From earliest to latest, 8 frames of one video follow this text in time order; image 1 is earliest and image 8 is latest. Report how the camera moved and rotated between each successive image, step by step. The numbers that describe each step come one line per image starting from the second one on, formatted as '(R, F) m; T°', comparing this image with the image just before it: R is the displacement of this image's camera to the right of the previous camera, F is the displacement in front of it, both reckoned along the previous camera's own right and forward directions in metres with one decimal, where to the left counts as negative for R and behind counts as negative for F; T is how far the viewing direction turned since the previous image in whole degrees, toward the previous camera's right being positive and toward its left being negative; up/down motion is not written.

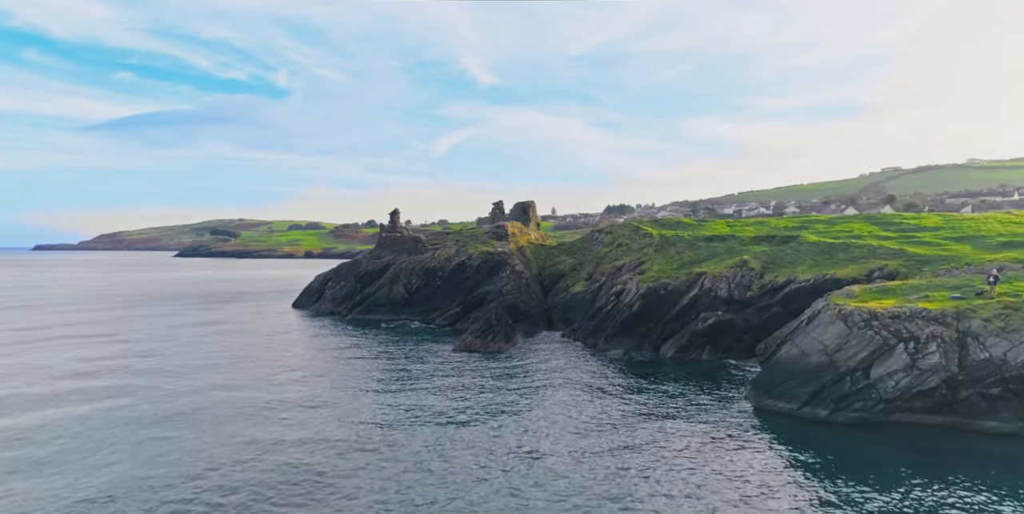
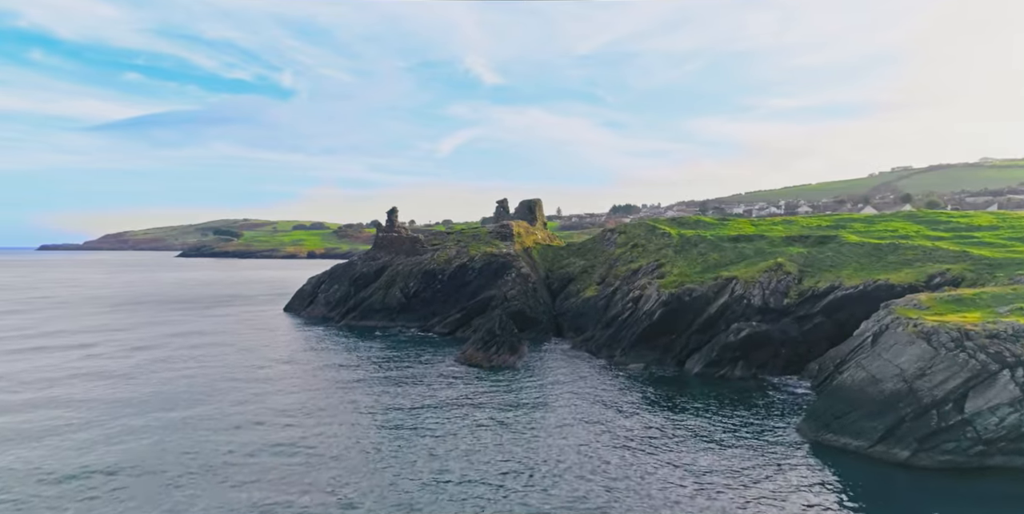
(-0.1, +8.1) m; 0°
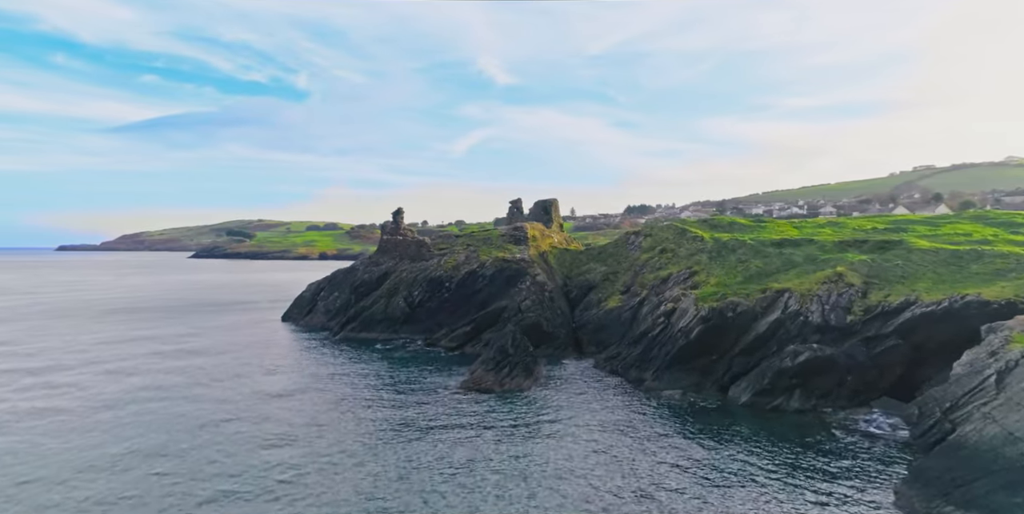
(-0.2, +9.0) m; -1°
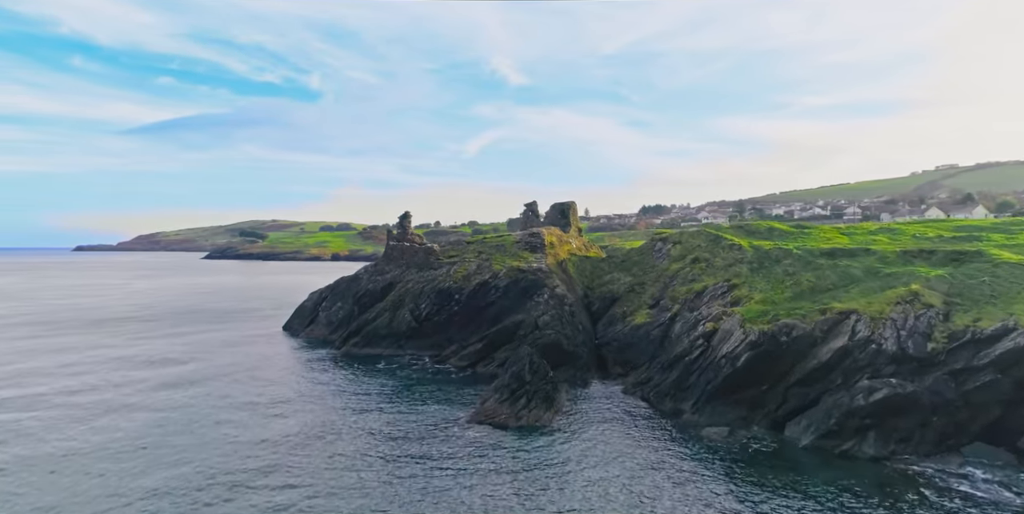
(-0.4, +7.8) m; -1°
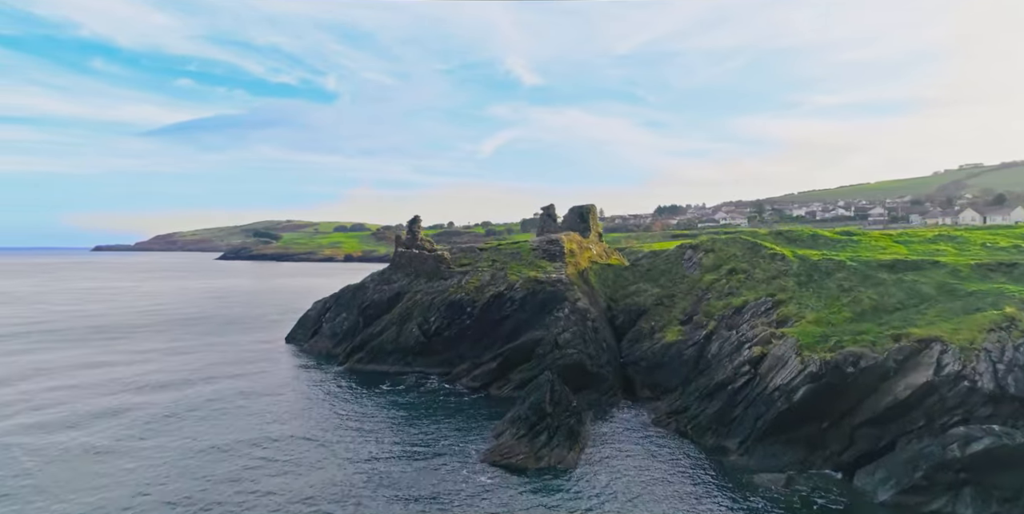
(-0.4, +6.9) m; -1°
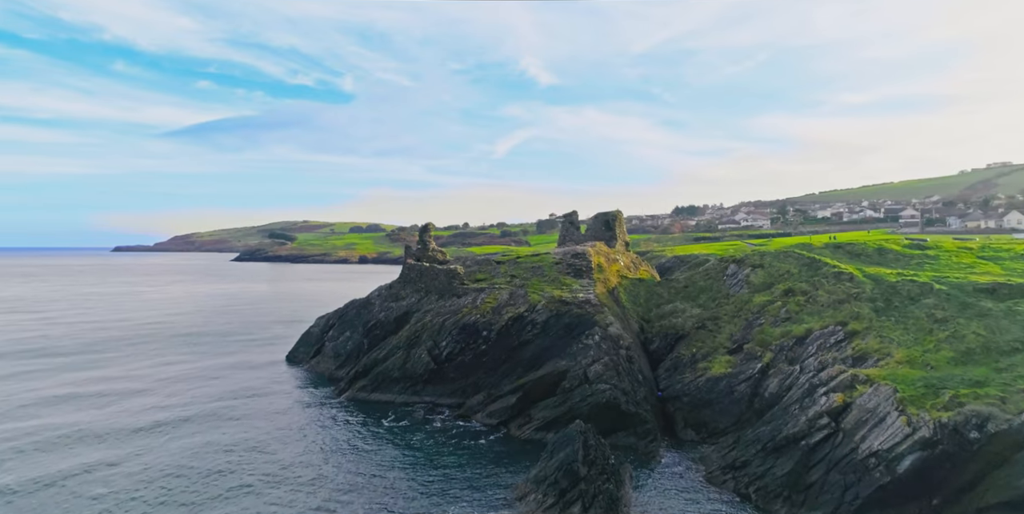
(-0.7, +8.8) m; -1°
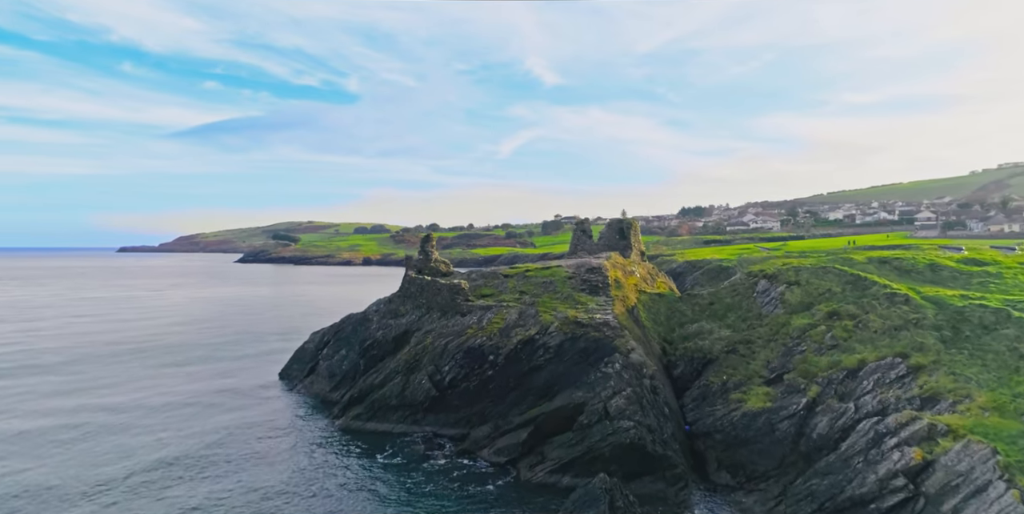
(-0.5, +6.5) m; 0°
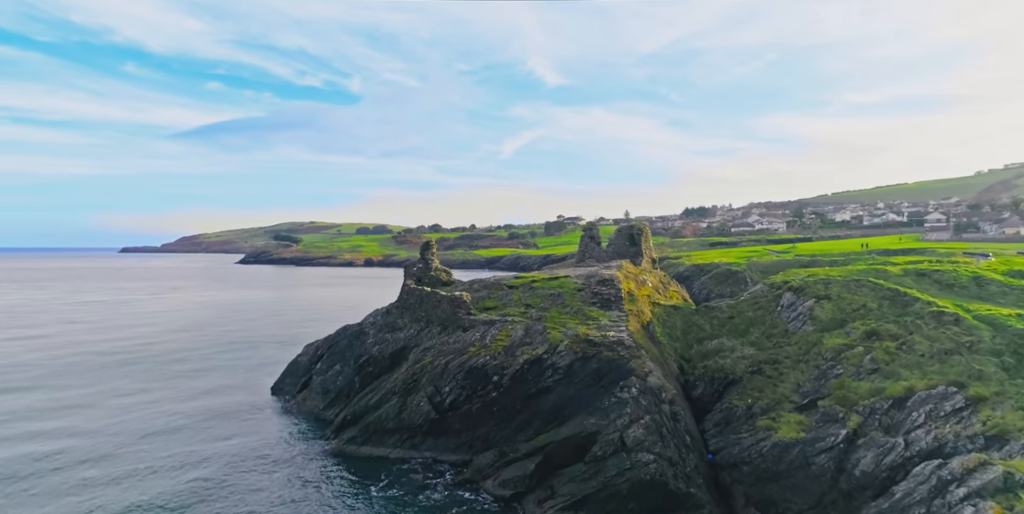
(-0.3, +4.8) m; 0°
